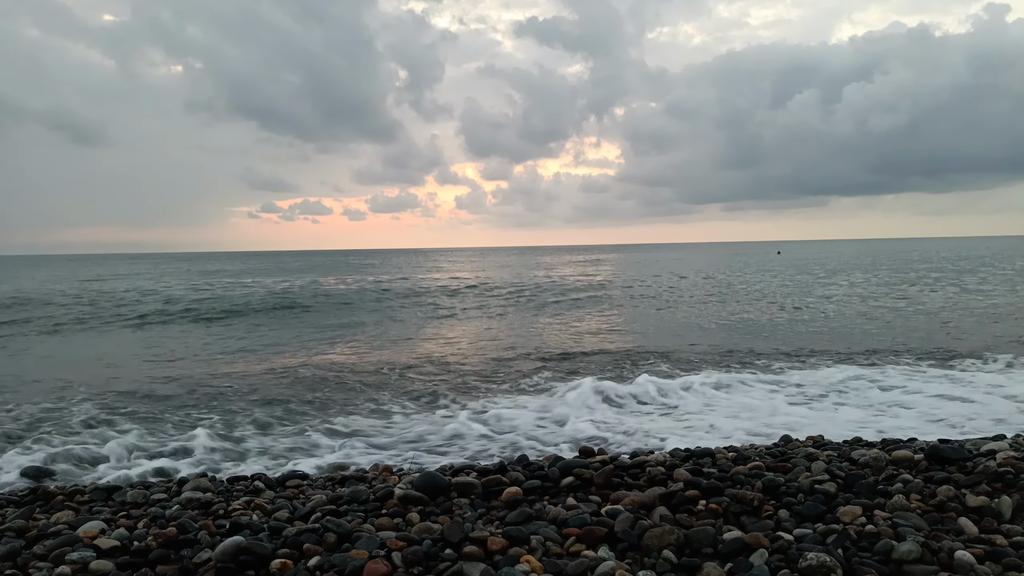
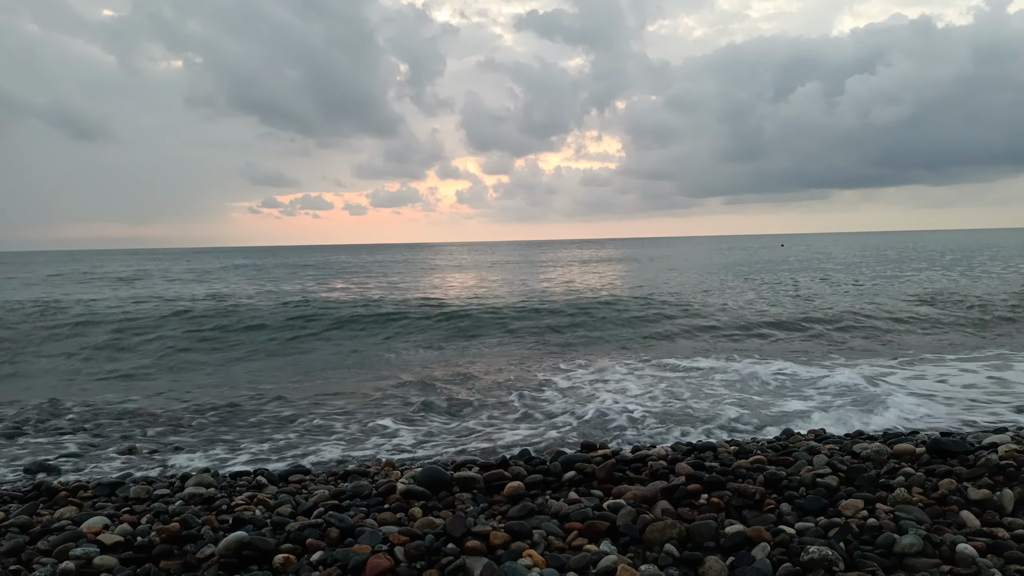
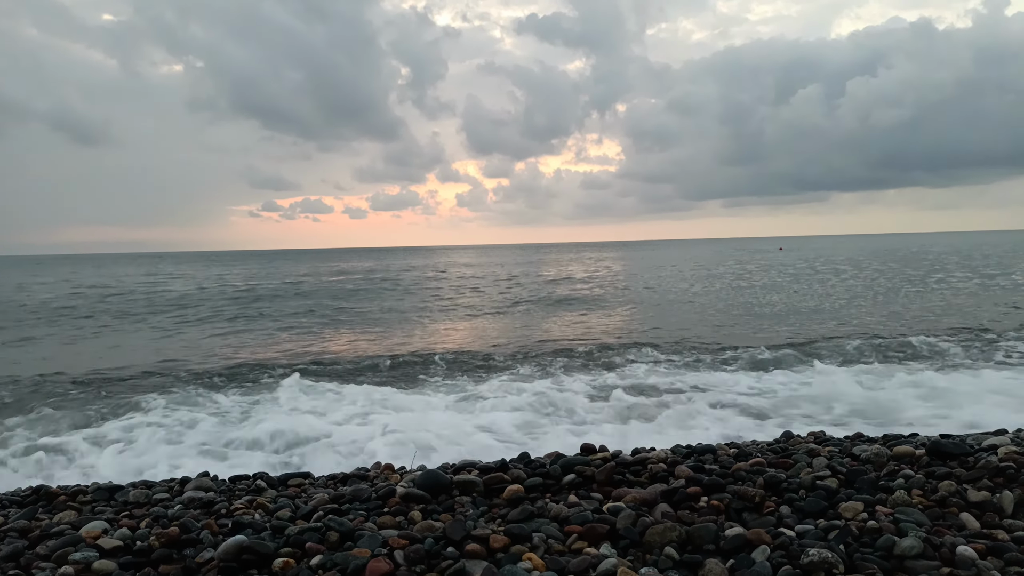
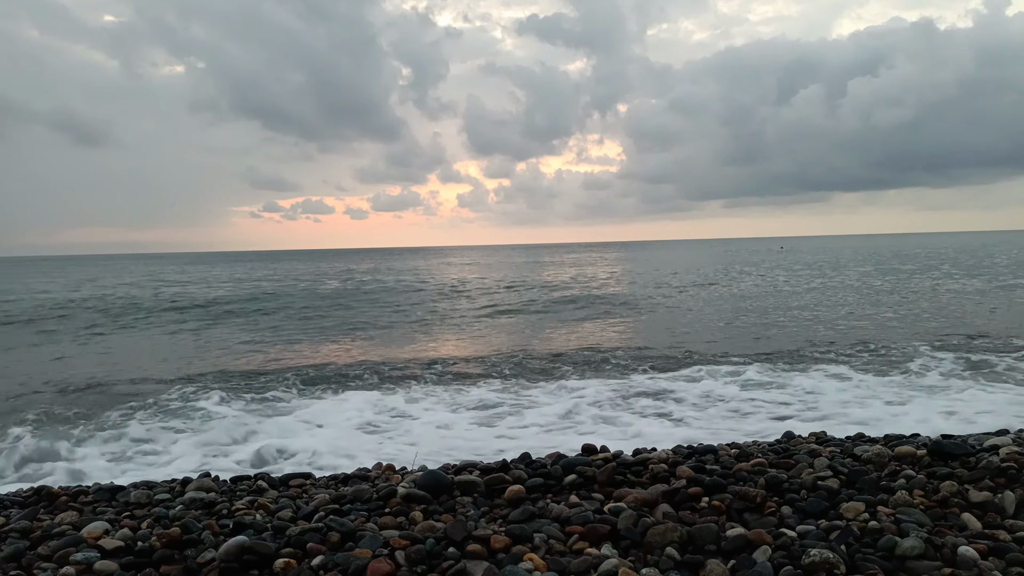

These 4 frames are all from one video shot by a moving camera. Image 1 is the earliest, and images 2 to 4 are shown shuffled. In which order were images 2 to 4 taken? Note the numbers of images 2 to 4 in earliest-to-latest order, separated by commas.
2, 3, 4
